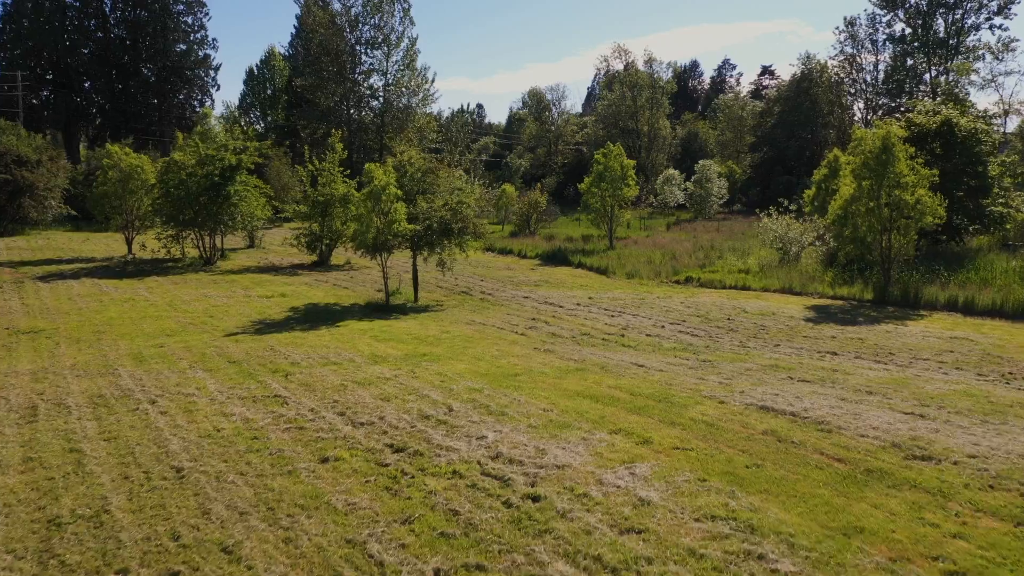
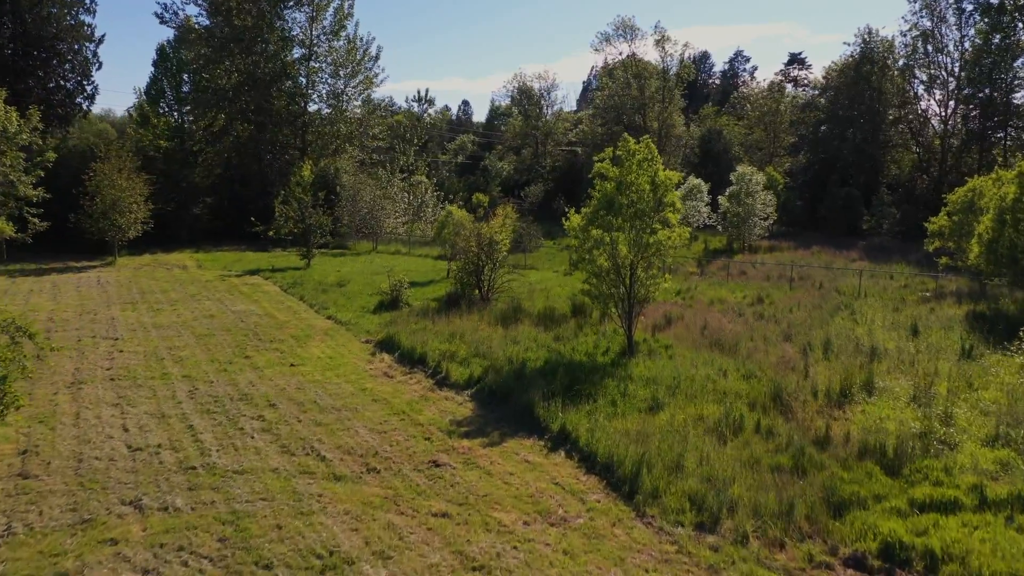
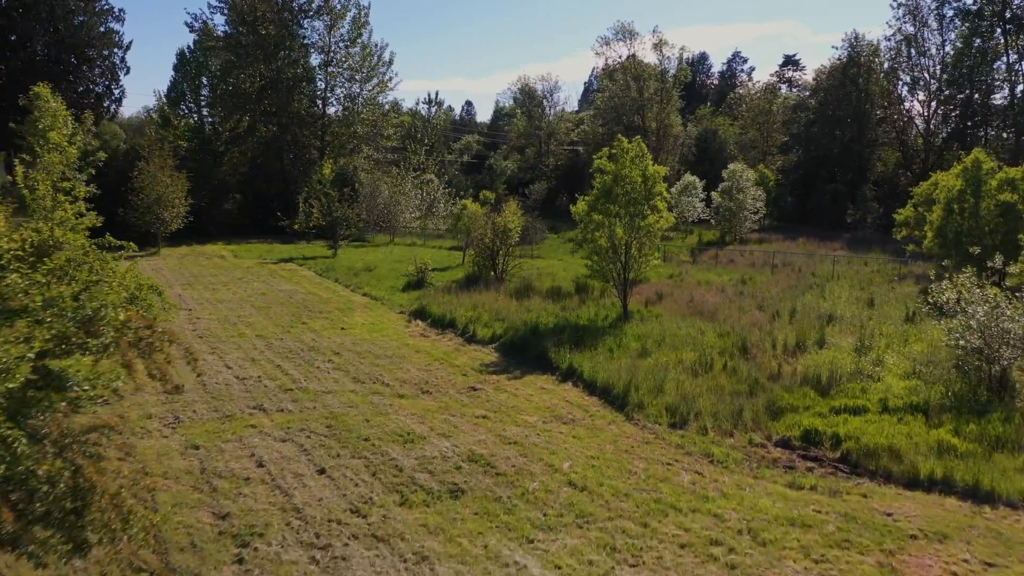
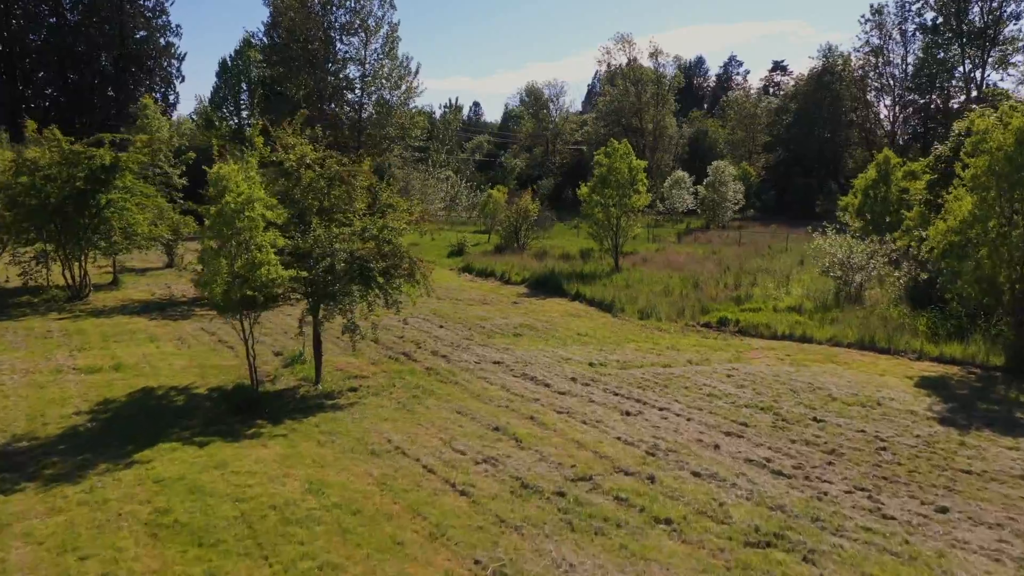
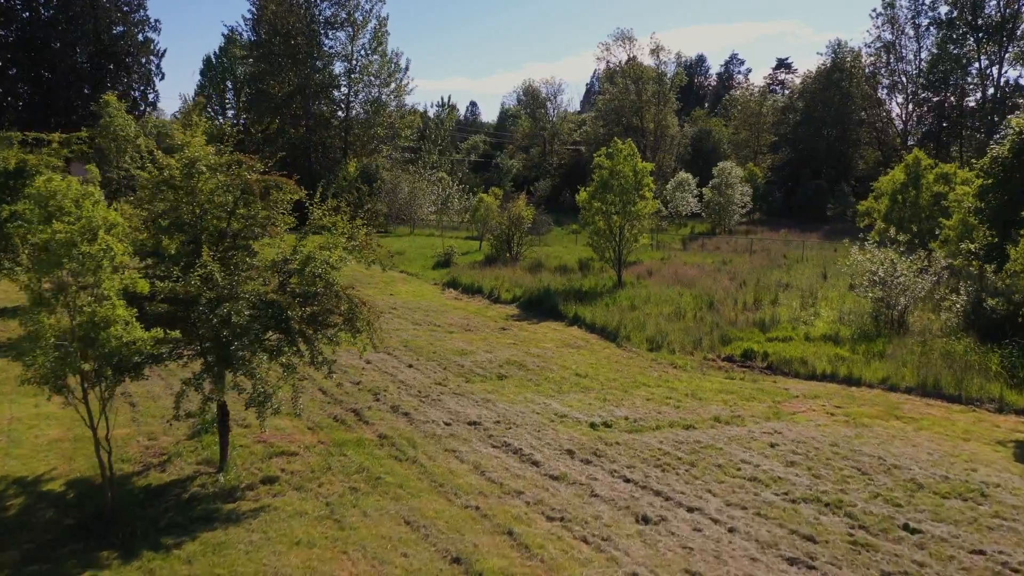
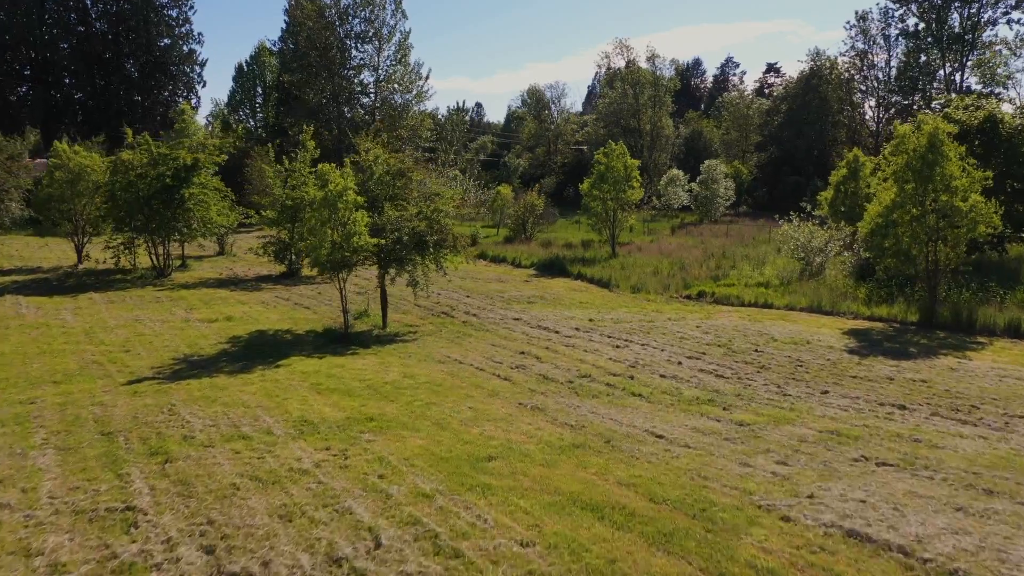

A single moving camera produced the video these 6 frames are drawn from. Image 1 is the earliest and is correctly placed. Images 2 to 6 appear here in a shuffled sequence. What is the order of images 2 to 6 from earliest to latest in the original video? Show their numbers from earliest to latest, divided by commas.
6, 4, 5, 3, 2
